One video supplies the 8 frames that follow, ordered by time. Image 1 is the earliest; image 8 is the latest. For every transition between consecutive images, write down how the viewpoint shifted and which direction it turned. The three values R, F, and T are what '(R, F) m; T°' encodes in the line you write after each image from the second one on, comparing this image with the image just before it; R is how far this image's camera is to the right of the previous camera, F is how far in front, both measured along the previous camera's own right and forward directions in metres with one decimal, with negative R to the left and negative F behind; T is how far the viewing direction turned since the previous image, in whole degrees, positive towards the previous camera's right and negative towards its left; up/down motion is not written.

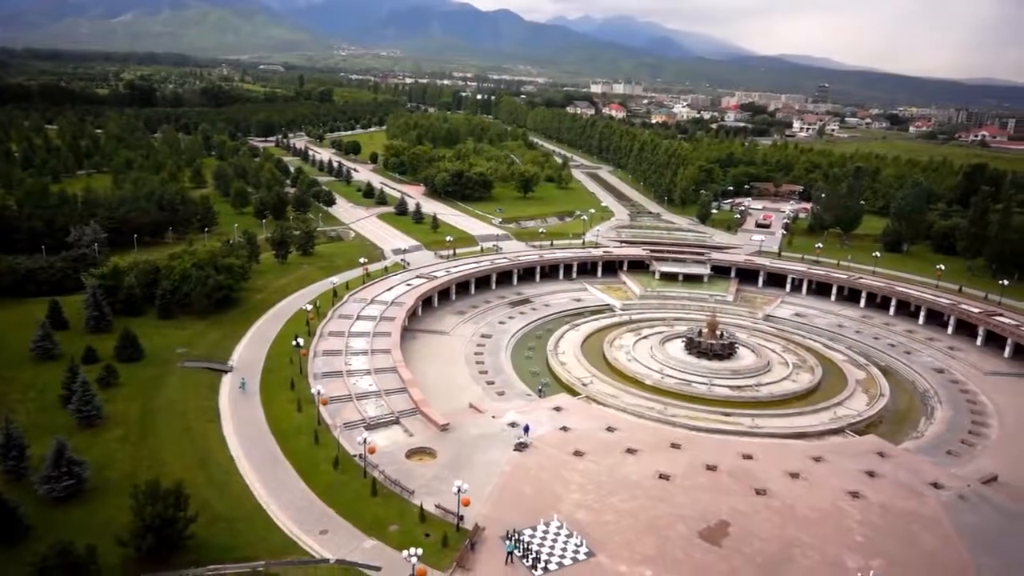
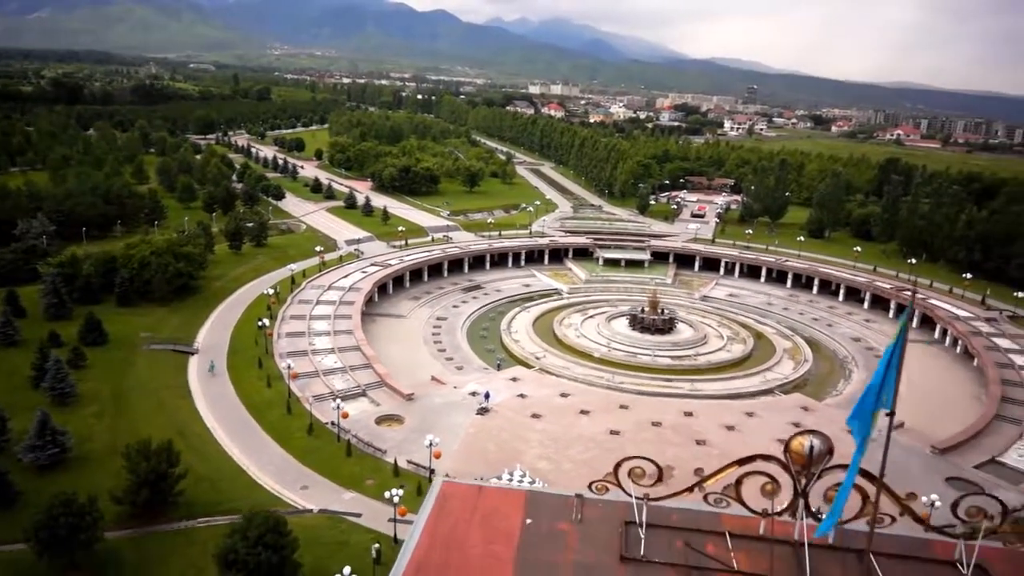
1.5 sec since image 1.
(-0.7, -2.0) m; +5°
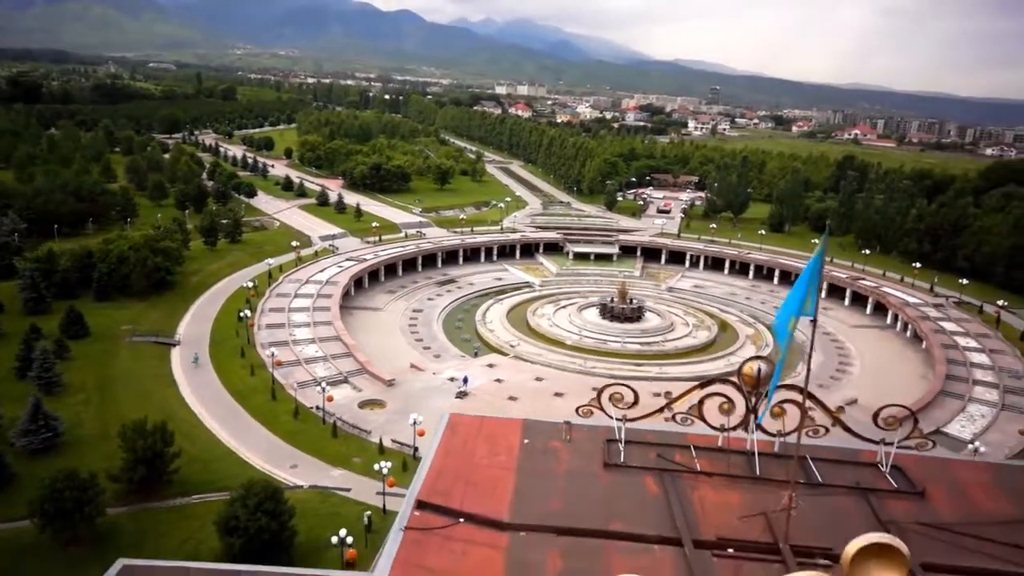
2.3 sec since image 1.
(-0.3, -1.2) m; +3°
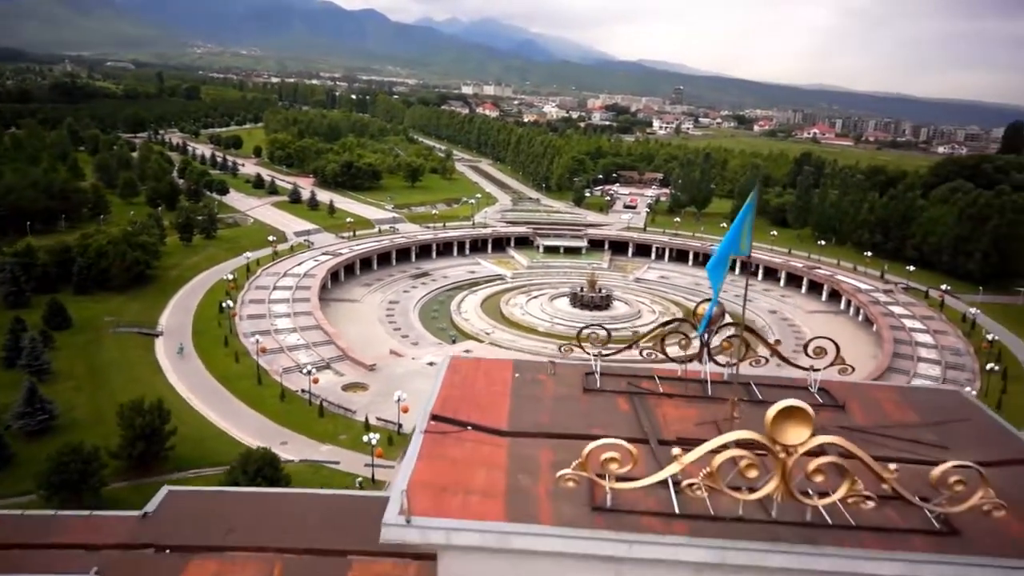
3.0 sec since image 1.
(-0.3, -1.5) m; +3°
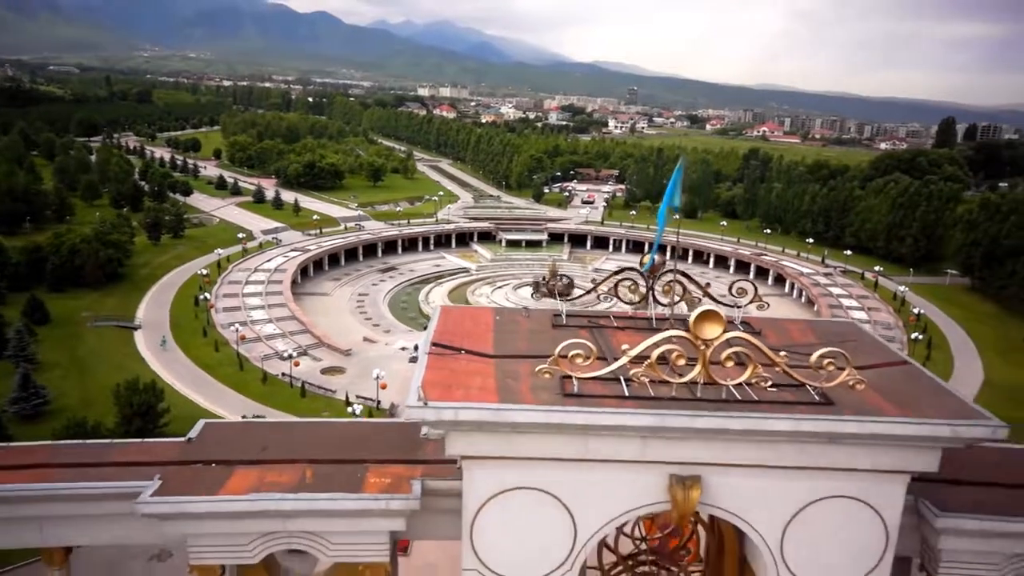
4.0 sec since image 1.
(-0.3, -2.0) m; +3°
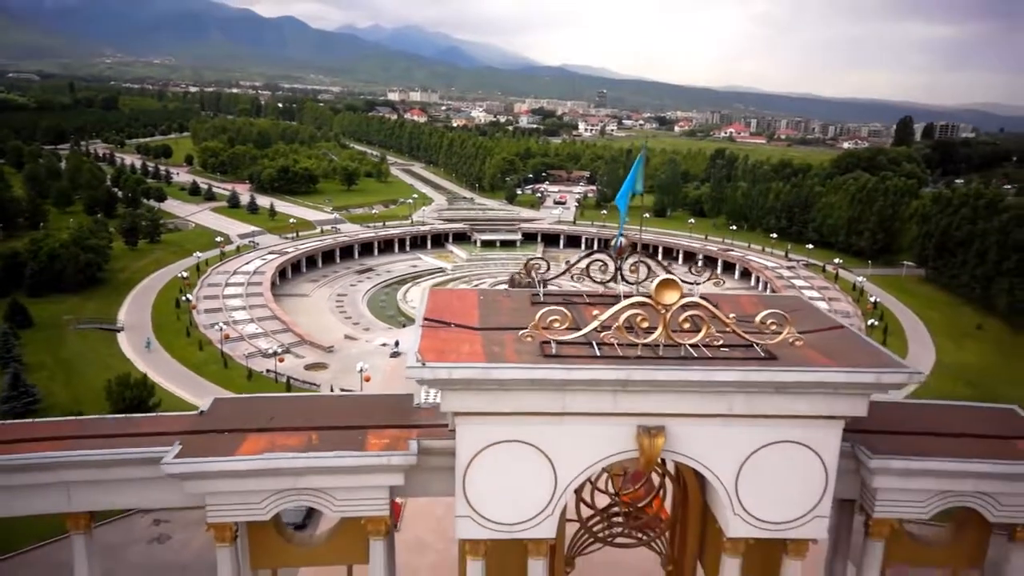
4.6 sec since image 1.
(-0.2, -1.2) m; +2°
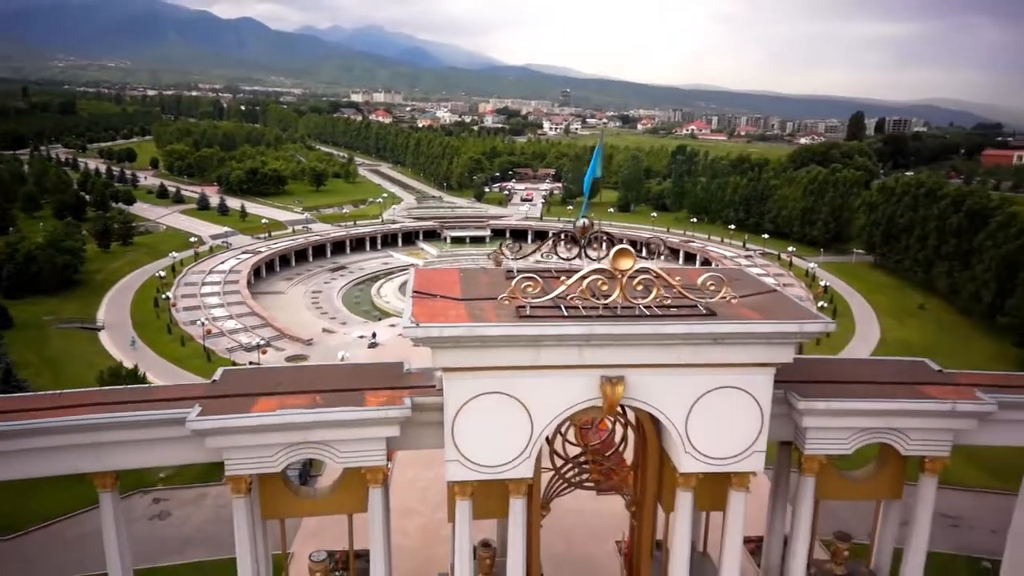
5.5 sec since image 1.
(-0.2, -1.6) m; +3°
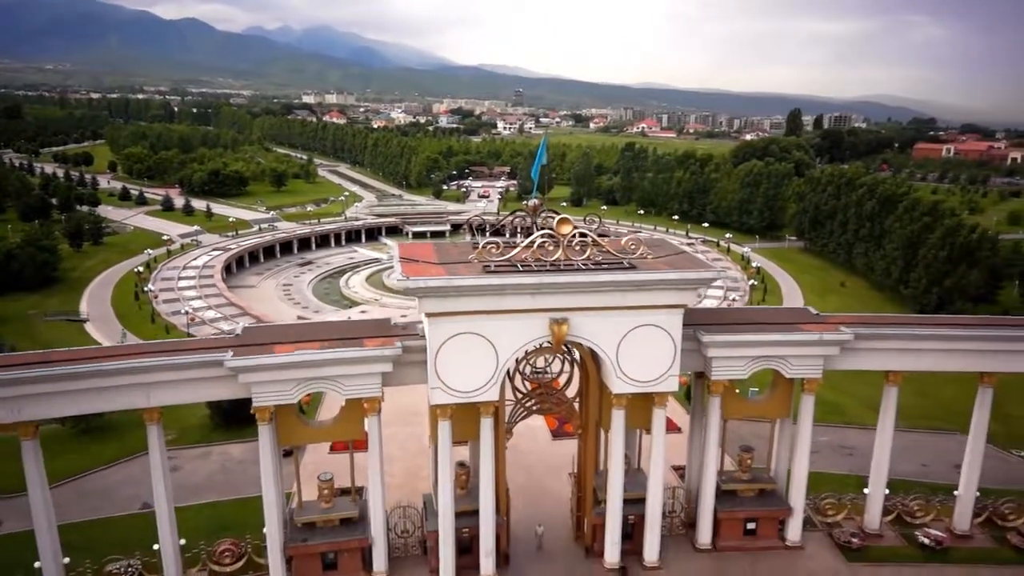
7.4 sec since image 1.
(-0.2, -3.4) m; +3°
